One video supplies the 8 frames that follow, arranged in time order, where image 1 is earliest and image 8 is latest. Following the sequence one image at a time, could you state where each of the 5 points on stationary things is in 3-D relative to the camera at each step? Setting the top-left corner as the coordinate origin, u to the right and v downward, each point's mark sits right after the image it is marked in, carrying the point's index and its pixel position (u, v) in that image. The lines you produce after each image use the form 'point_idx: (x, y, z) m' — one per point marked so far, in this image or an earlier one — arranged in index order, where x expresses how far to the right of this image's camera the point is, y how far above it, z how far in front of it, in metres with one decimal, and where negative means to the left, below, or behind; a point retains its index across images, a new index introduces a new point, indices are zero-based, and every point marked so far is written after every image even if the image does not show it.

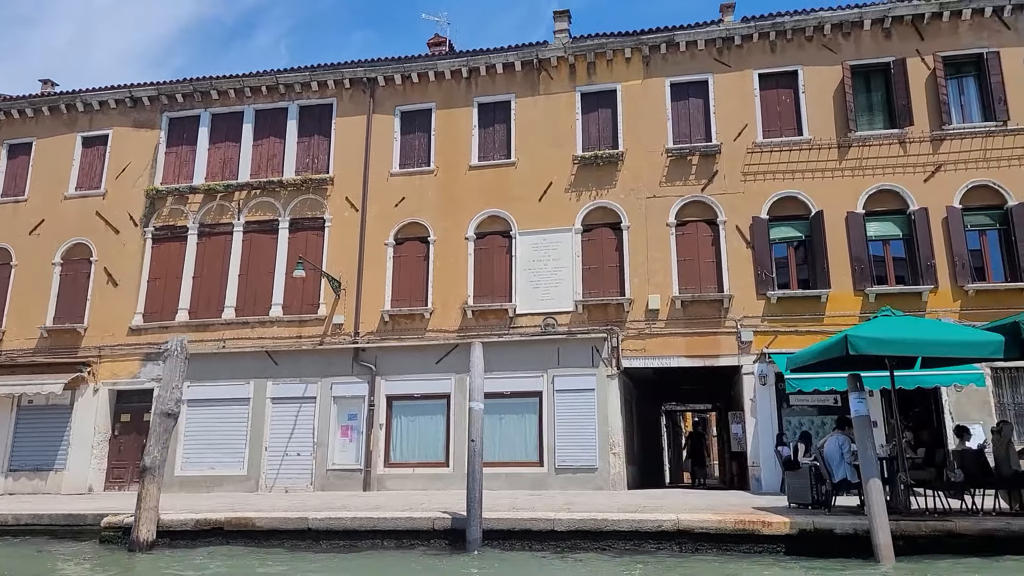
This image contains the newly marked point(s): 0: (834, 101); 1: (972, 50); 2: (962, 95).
0: (+17.3, +10.1, +18.4) m
1: (+24.3, +12.6, +18.0) m
2: (+23.9, +10.2, +18.1) m
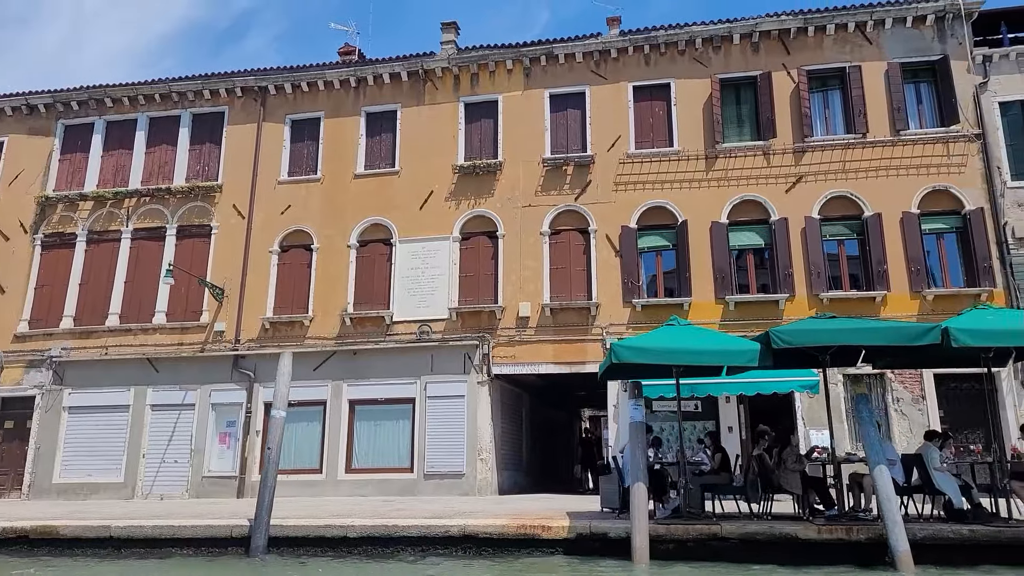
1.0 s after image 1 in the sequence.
0: (+10.5, +9.7, +18.8) m
1: (+17.5, +12.2, +18.6) m
2: (+17.1, +9.8, +18.6) m
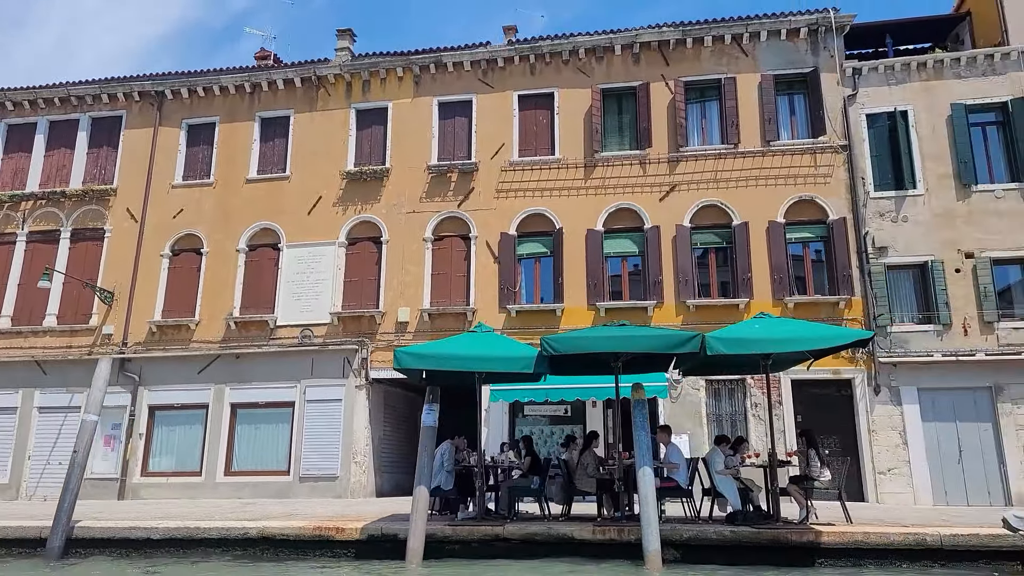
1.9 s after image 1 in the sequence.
0: (+4.0, +9.4, +19.2) m
1: (+11.0, +11.8, +18.9) m
2: (+10.6, +9.4, +19.0) m
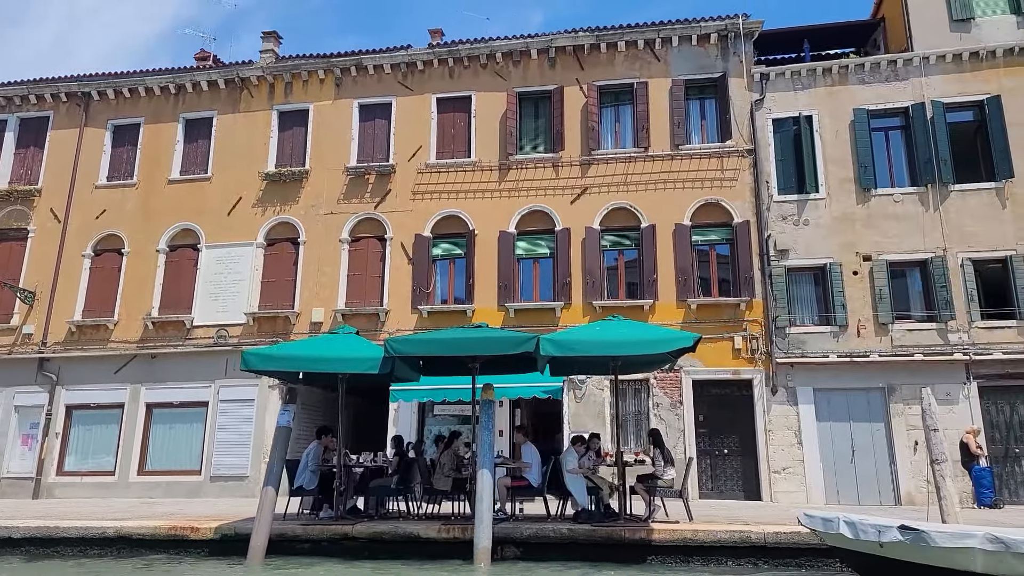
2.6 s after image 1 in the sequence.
0: (-0.8, +9.3, +19.4) m
1: (+6.3, +11.7, +19.2) m
2: (+5.9, +9.3, +19.2) m
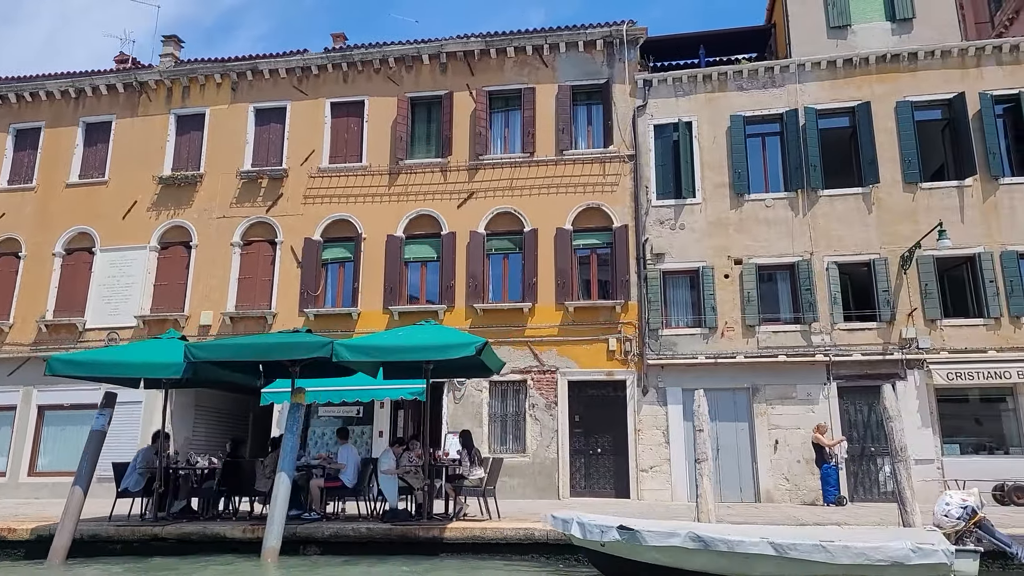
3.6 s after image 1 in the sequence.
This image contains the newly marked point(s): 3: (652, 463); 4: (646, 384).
0: (-7.0, +9.1, +19.6) m
1: (0.0, +11.5, +19.4) m
2: (-0.4, +9.2, +19.5) m
3: (+6.9, -8.7, +16.8) m
4: (+6.8, -4.8, +17.2) m
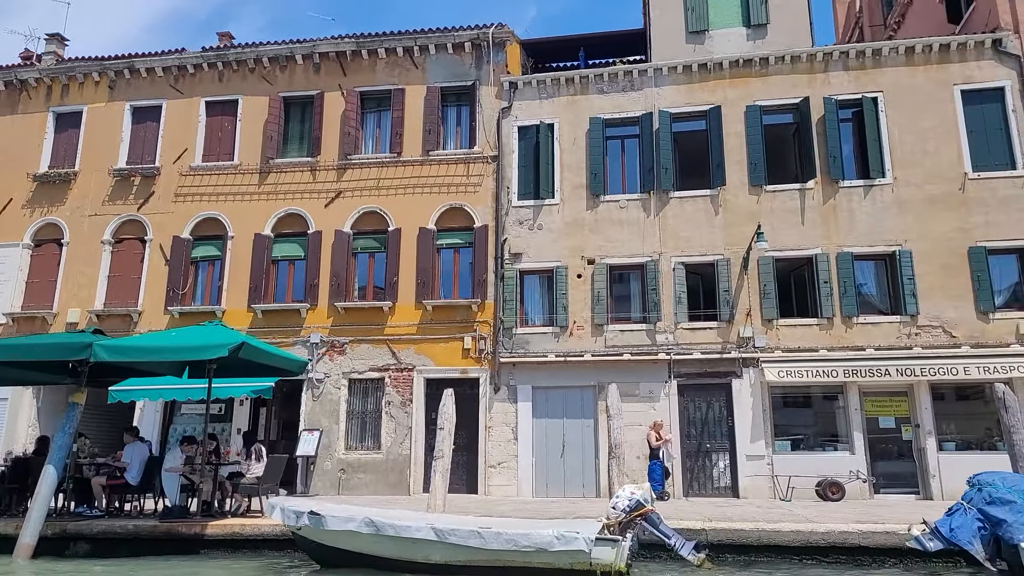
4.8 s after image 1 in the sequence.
0: (-14.5, +9.2, +19.7) m
1: (-7.4, +11.6, +19.6) m
2: (-7.8, +9.3, +19.7) m
3: (-0.6, -8.6, +17.2) m
4: (-0.7, -4.8, +17.6) m
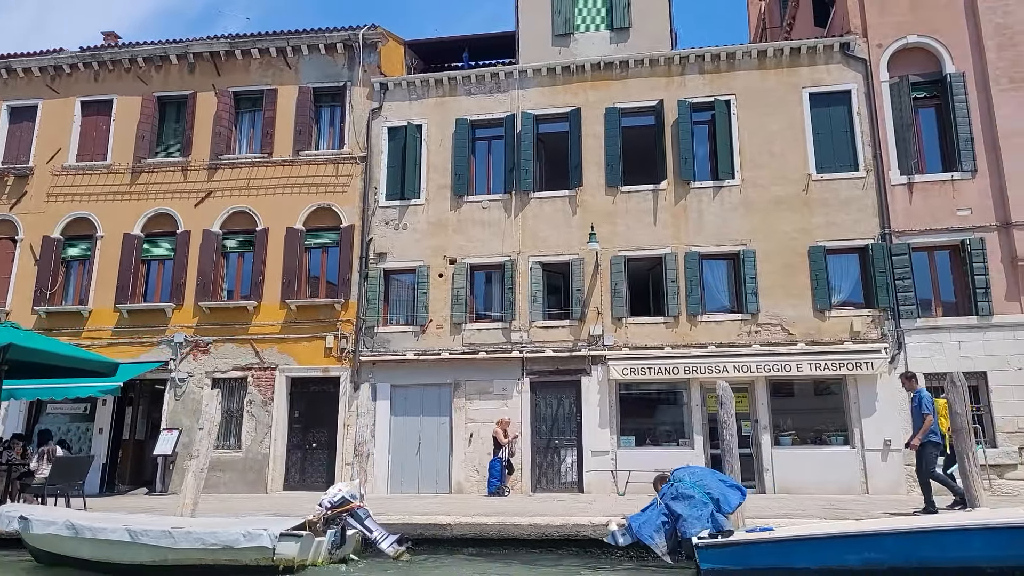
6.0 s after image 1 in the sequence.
0: (-21.8, +9.2, +19.8) m
1: (-14.7, +11.6, +19.7) m
2: (-15.1, +9.3, +19.8) m
3: (-7.9, -8.6, +17.4) m
4: (-8.0, -4.8, +17.7) m
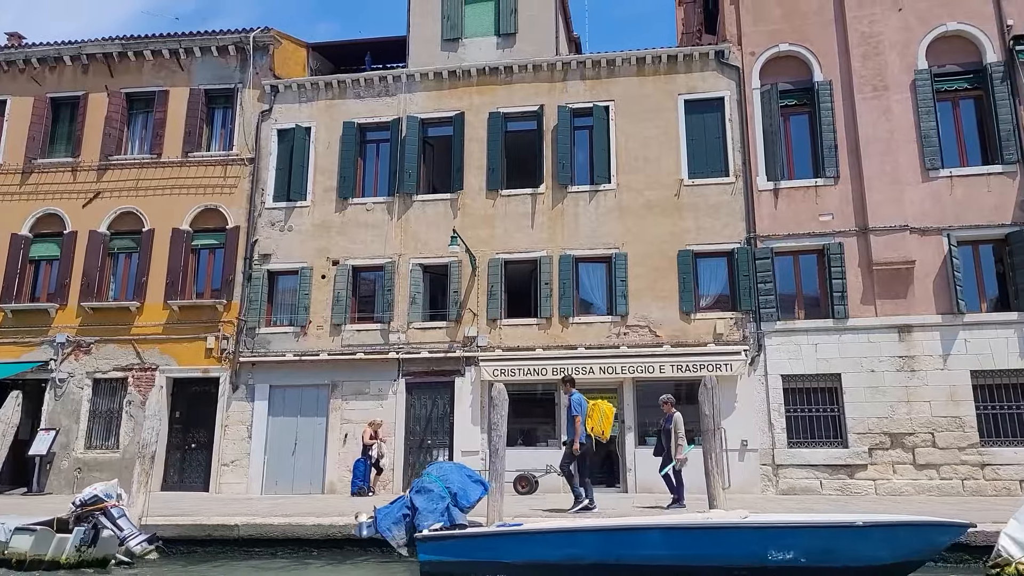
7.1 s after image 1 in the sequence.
0: (-28.1, +9.2, +19.8) m
1: (-21.0, +11.6, +19.8) m
2: (-21.4, +9.2, +19.8) m
3: (-14.2, -8.7, +17.4) m
4: (-14.3, -4.8, +17.8) m
